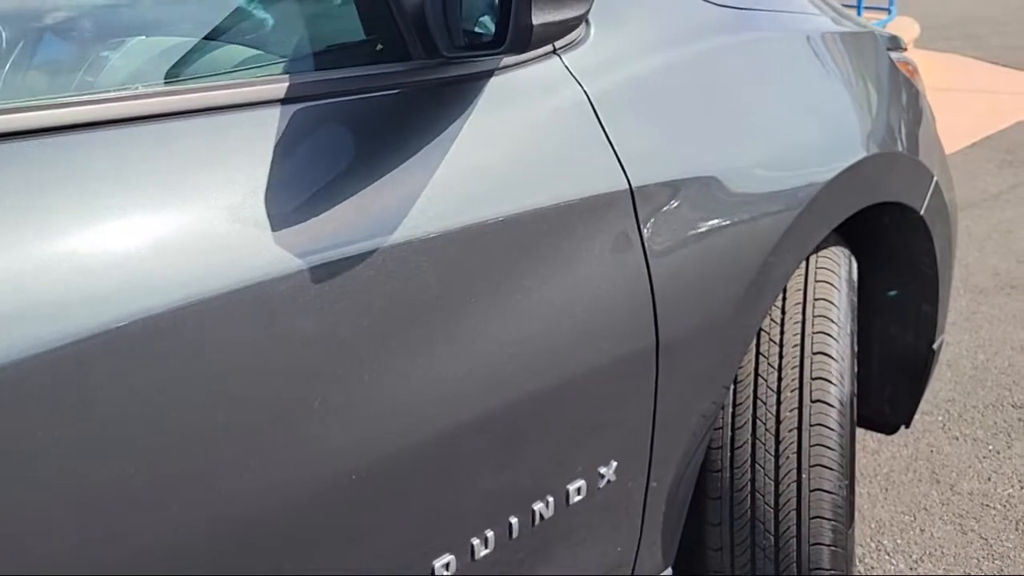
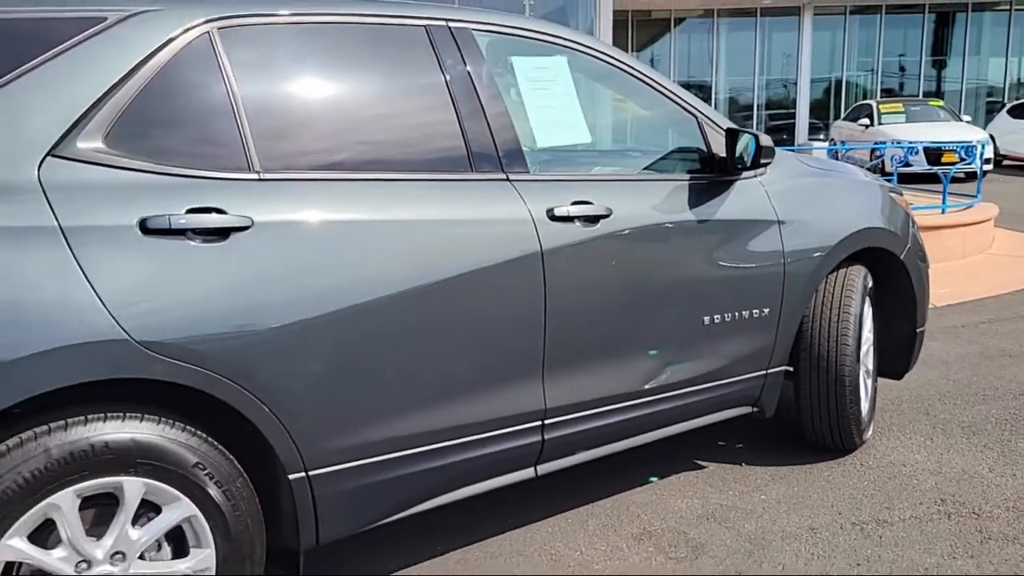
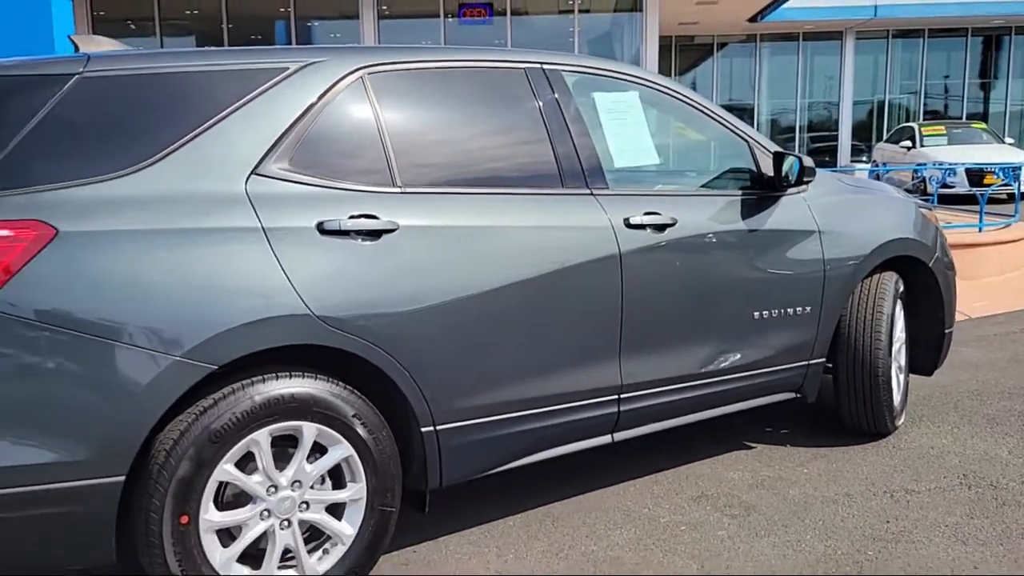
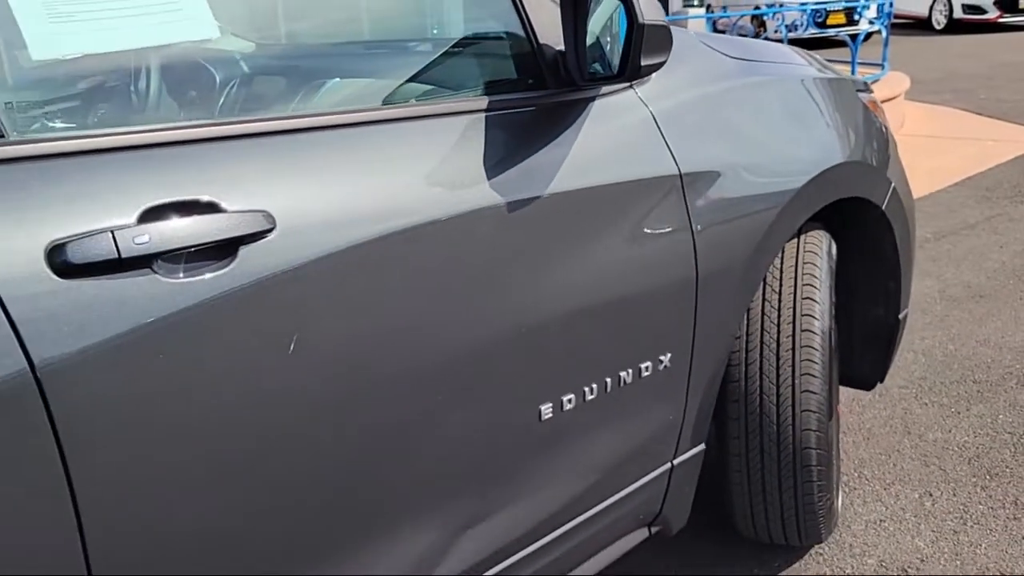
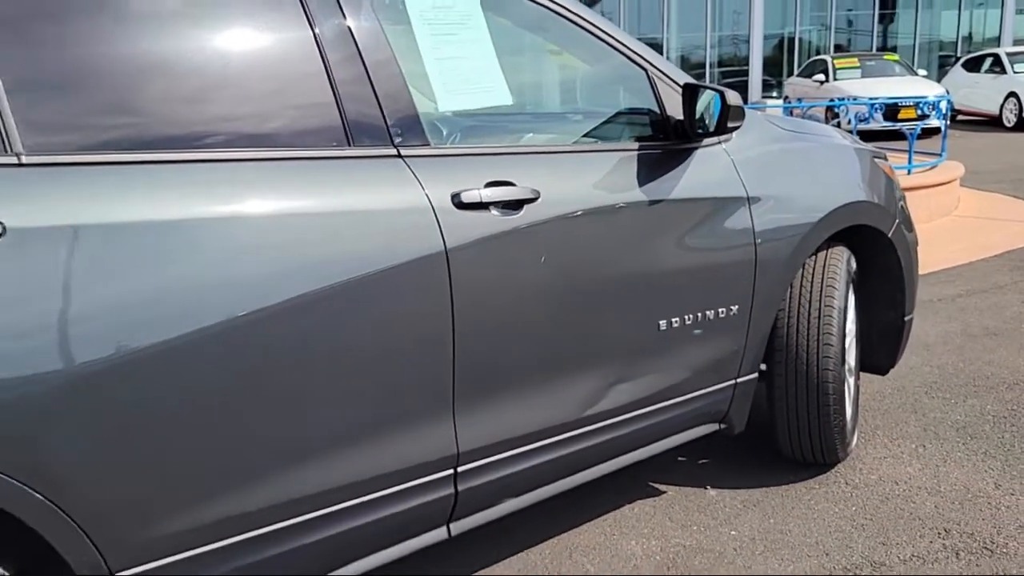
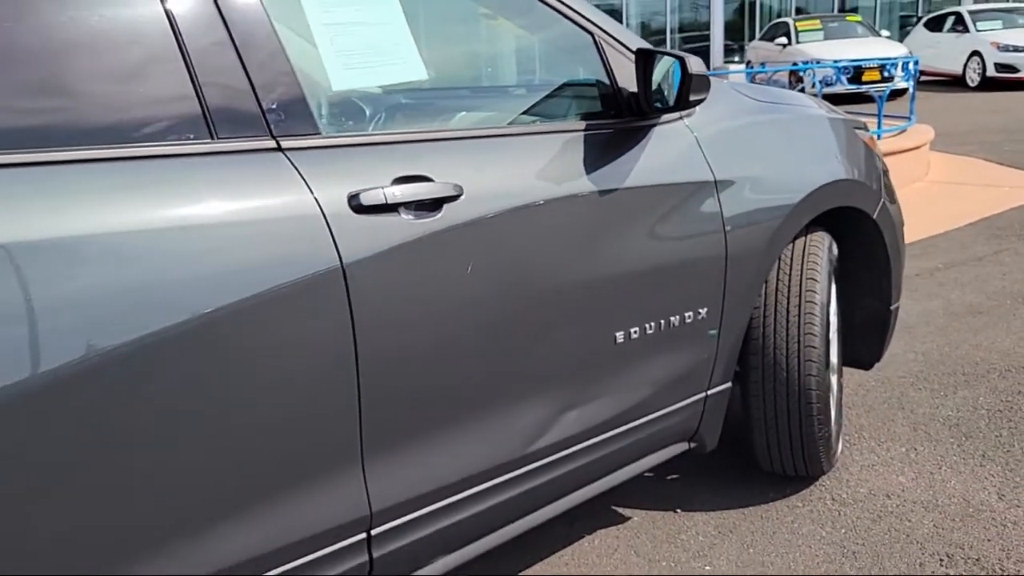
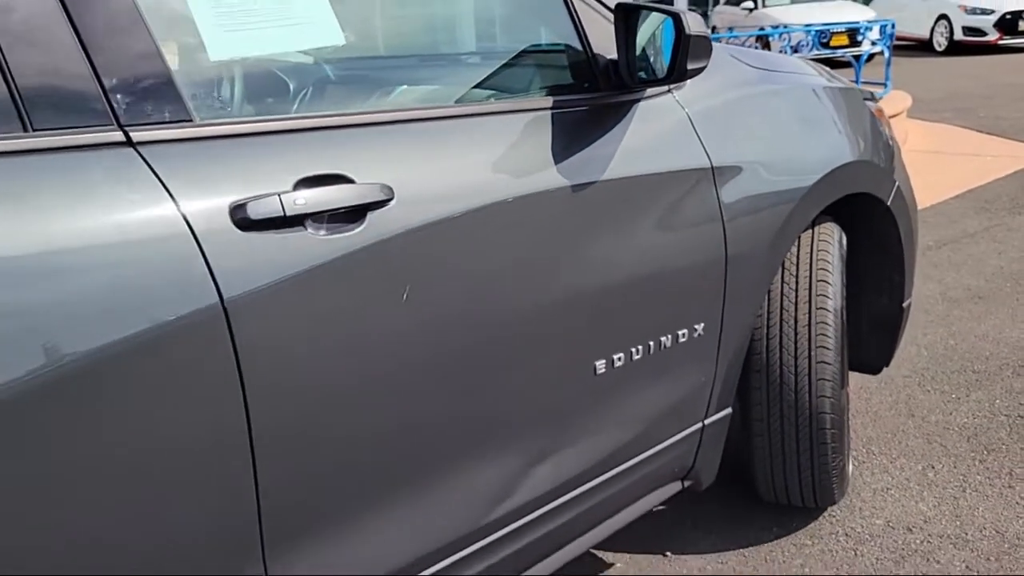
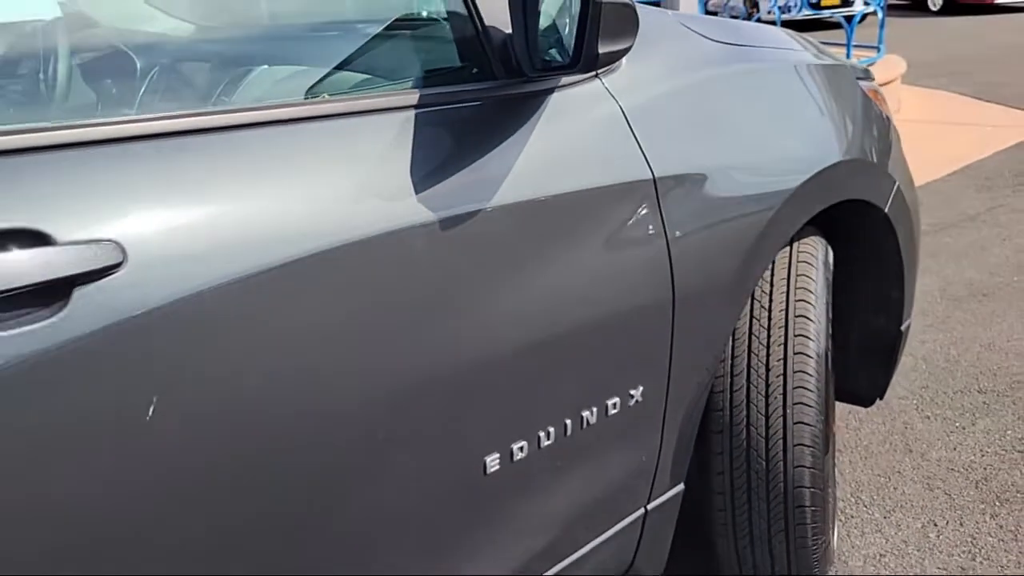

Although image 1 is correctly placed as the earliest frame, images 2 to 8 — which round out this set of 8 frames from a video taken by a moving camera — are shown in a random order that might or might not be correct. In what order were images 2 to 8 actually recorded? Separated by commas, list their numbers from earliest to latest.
8, 4, 7, 6, 5, 2, 3
